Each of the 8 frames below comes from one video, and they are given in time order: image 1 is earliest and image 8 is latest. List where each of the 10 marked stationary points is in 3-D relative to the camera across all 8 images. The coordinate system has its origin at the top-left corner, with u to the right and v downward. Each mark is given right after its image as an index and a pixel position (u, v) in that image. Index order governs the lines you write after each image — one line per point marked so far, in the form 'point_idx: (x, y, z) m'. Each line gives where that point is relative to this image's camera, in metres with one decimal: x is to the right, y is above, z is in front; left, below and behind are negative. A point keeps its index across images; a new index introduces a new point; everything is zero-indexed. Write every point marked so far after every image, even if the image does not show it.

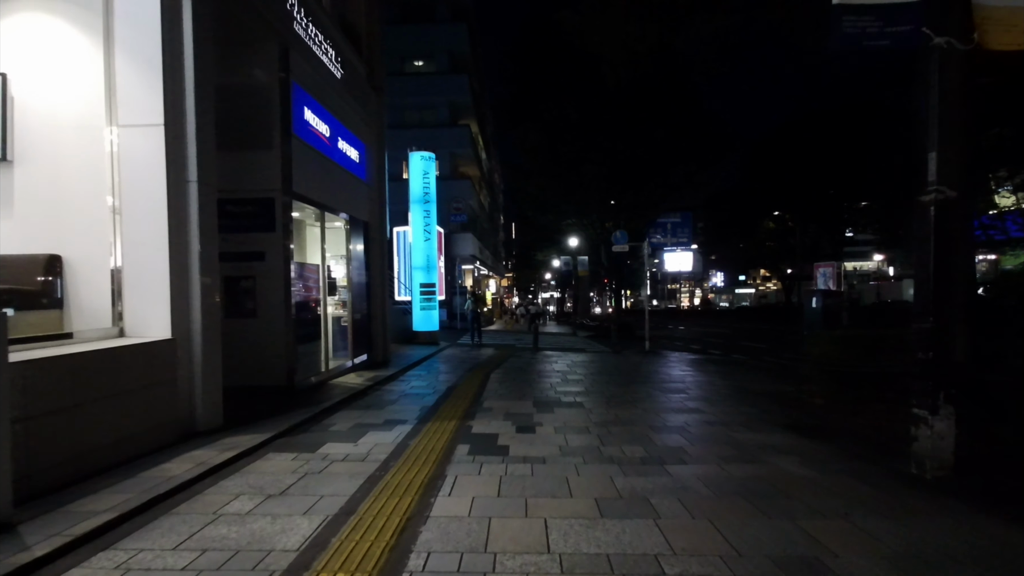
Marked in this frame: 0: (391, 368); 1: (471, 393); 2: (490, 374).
0: (-4.1, -2.7, +17.2) m
1: (-1.0, -2.6, +12.8) m
2: (-0.6, -2.8, +16.7) m
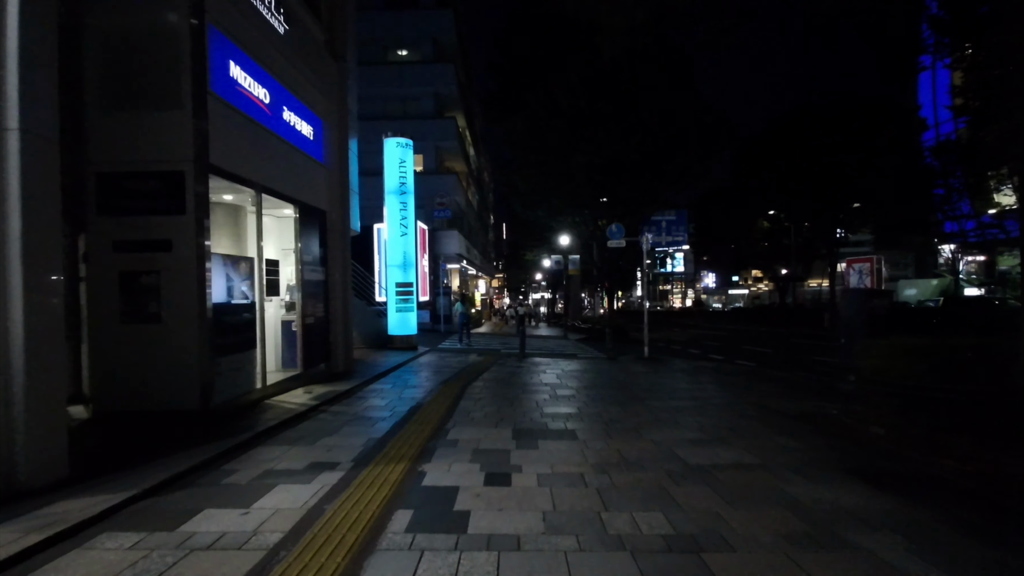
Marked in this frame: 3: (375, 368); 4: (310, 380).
0: (-4.7, -2.7, +14.8) m
1: (-1.5, -2.6, +10.5) m
2: (-1.2, -2.8, +14.4) m
3: (-4.8, -2.8, +18.1) m
4: (-5.5, -2.5, +13.7) m
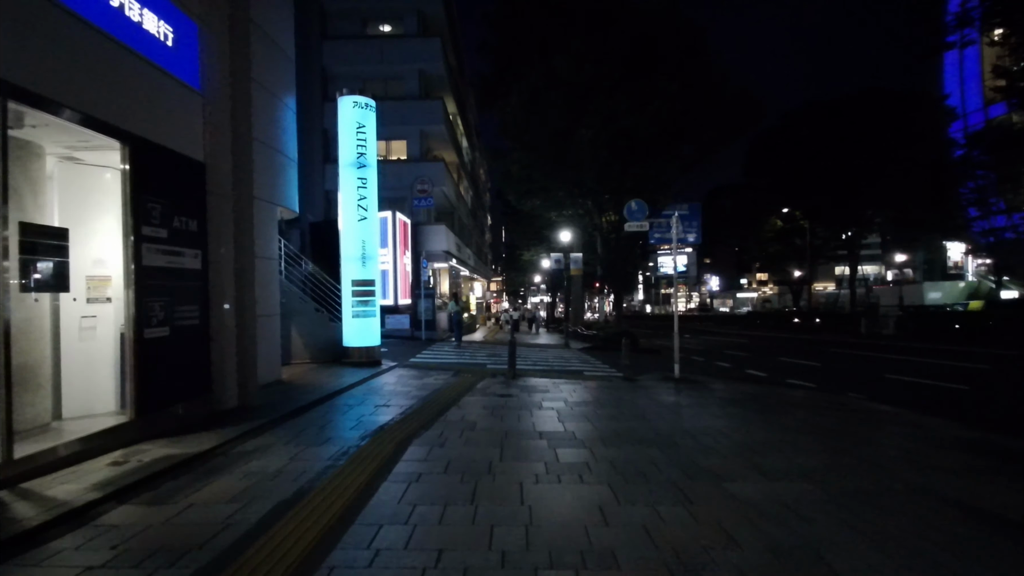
0: (-5.1, -2.6, +9.5) m
1: (-1.9, -2.4, +5.2) m
2: (-1.6, -2.6, +9.1) m
3: (-5.3, -2.7, +12.8) m
4: (-5.9, -2.4, +8.4) m
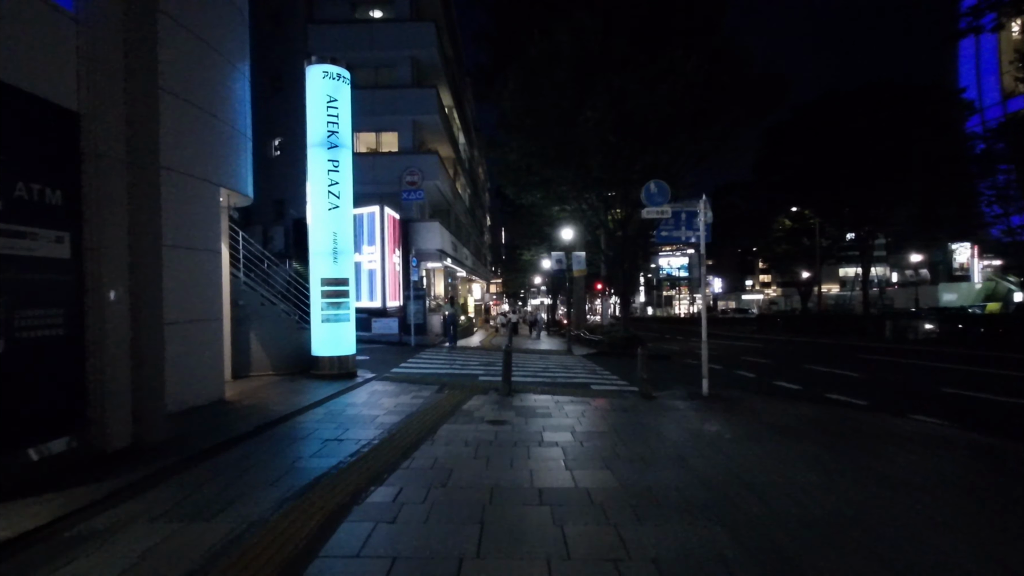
0: (-5.3, -2.5, +6.8) m
1: (-2.1, -2.4, +2.5) m
2: (-1.8, -2.6, +6.4) m
3: (-5.4, -2.7, +10.1) m
4: (-6.1, -2.4, +5.7) m
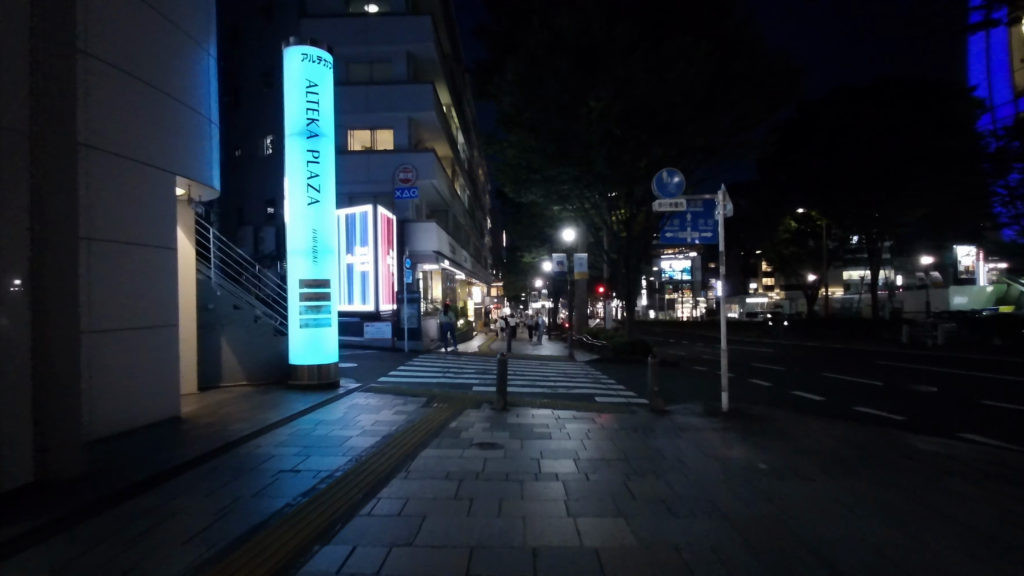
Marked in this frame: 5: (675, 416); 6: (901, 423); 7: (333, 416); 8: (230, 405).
0: (-5.4, -2.5, +5.4) m
1: (-2.2, -2.4, +1.1) m
2: (-1.9, -2.6, +5.0) m
3: (-5.5, -2.7, +8.7) m
4: (-6.2, -2.4, +4.3) m
5: (+3.8, -3.0, +11.8) m
6: (+9.6, -3.3, +12.5) m
7: (-4.0, -2.9, +11.2) m
8: (-6.9, -2.9, +12.4) m
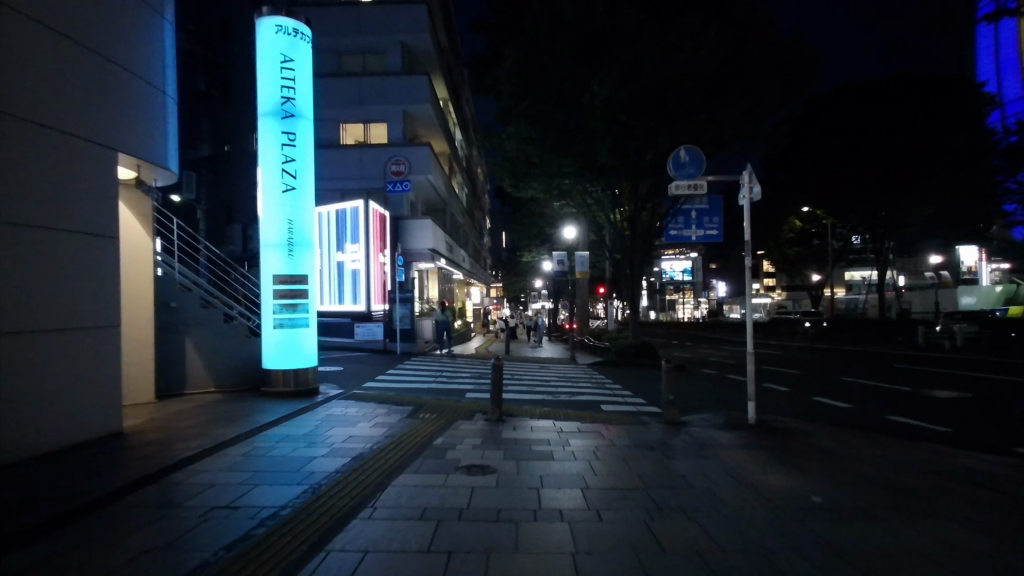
0: (-5.5, -2.4, +3.9) m
1: (-2.3, -2.2, -0.4) m
2: (-2.0, -2.5, +3.5) m
3: (-5.6, -2.6, +7.2) m
4: (-6.3, -2.2, +2.8) m
5: (+3.7, -2.9, +10.4) m
6: (+9.5, -3.2, +11.0) m
7: (-4.1, -2.8, +9.8) m
8: (-7.0, -2.8, +11.0) m
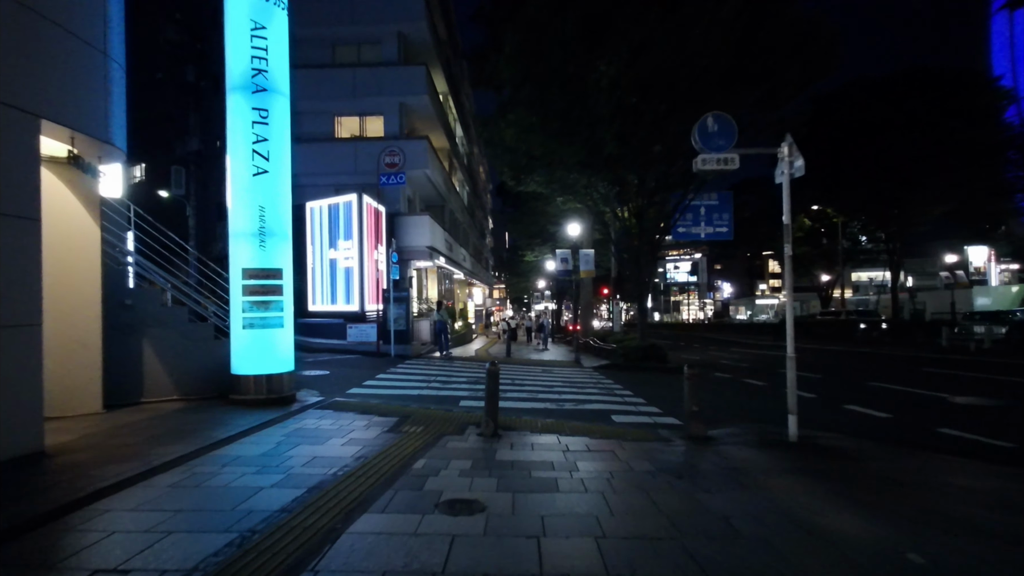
0: (-5.6, -2.3, +2.4) m
1: (-2.4, -2.1, -1.9) m
2: (-2.1, -2.3, +2.0) m
3: (-5.7, -2.4, +5.7) m
4: (-6.4, -2.1, +1.3) m
5: (+3.7, -2.7, +8.8) m
6: (+9.5, -3.0, +9.4) m
7: (-4.1, -2.6, +8.3) m
8: (-7.1, -2.6, +9.5) m
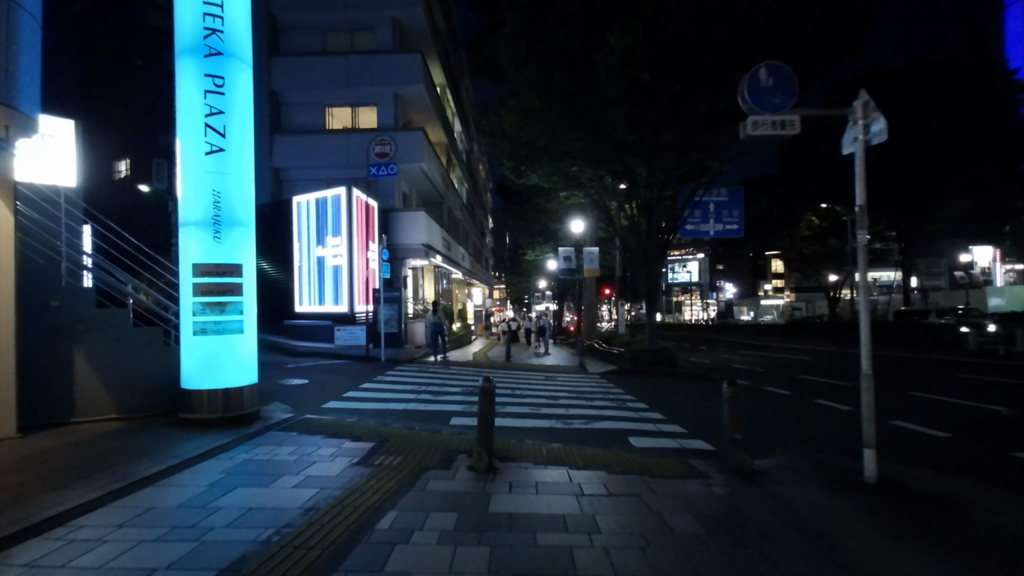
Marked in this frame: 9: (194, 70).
0: (-5.6, -2.2, +0.6) m
1: (-2.4, -2.0, -3.8) m
2: (-2.1, -2.3, +0.1) m
3: (-5.7, -2.4, +3.9) m
4: (-6.4, -2.1, -0.5) m
5: (+3.7, -2.7, +6.9) m
6: (+9.5, -3.0, +7.6) m
7: (-4.2, -2.6, +6.4) m
8: (-7.1, -2.6, +7.6) m
9: (-6.5, +4.4, +10.3) m
